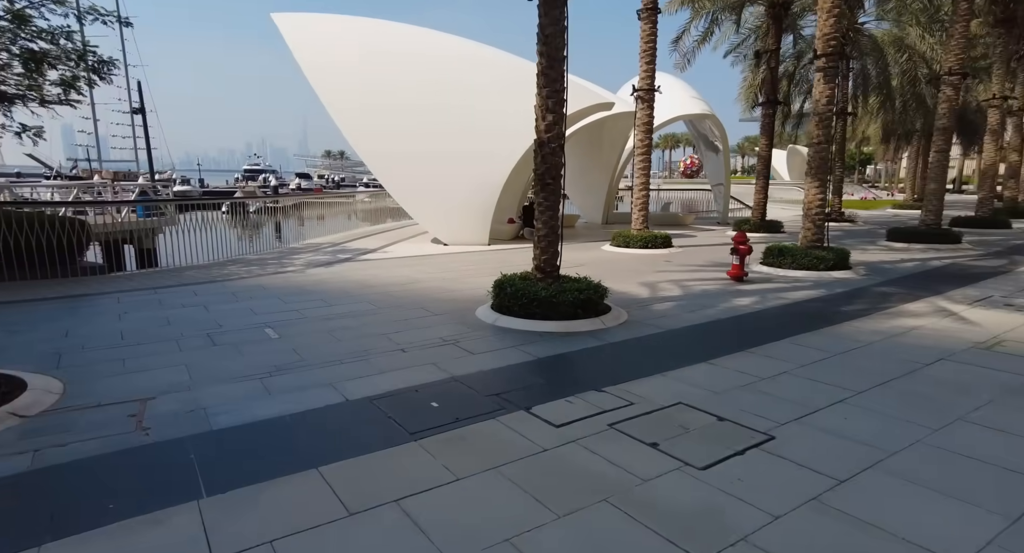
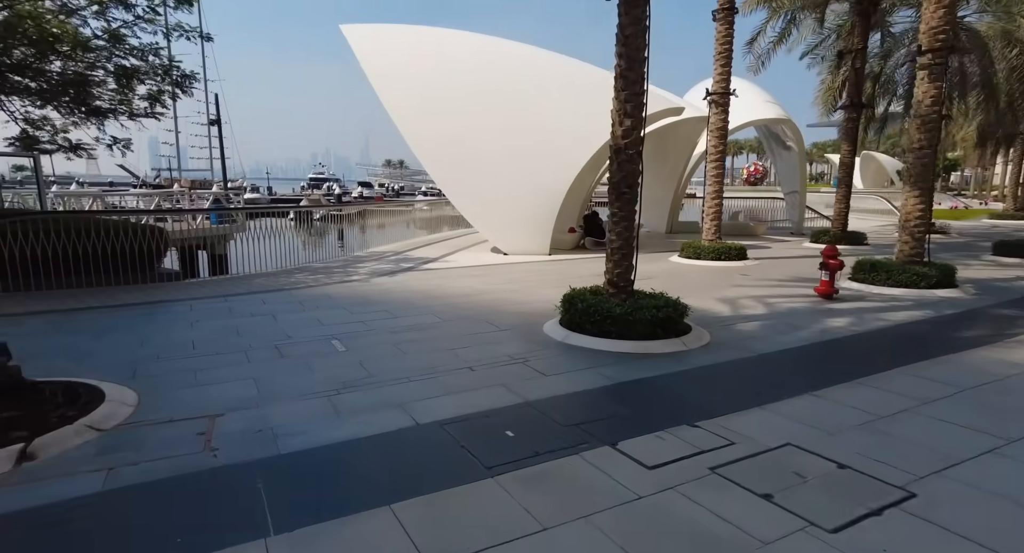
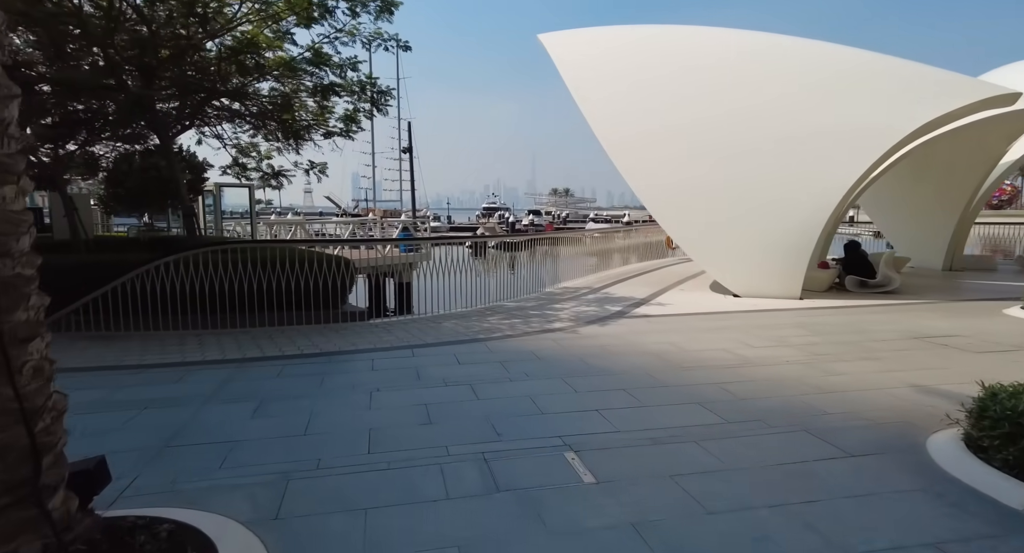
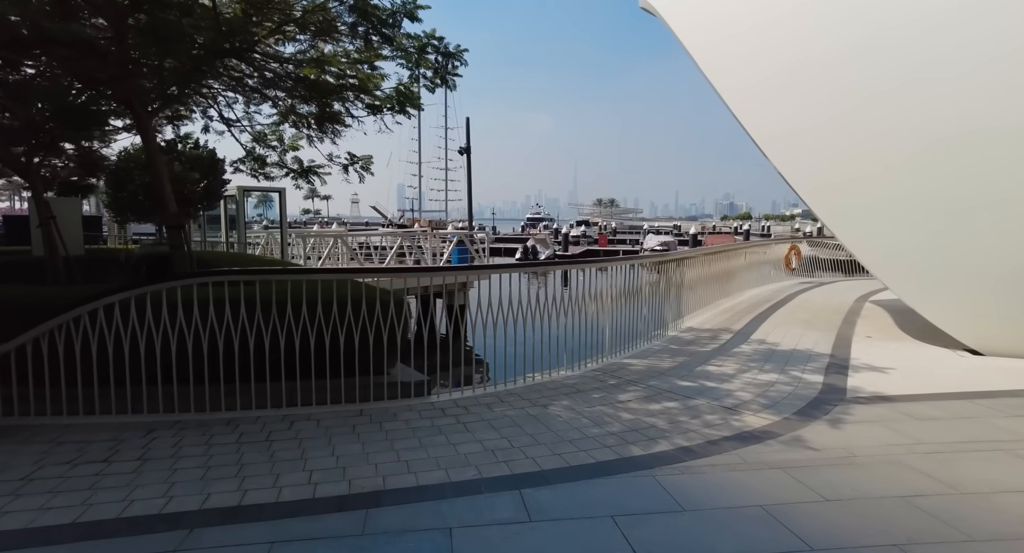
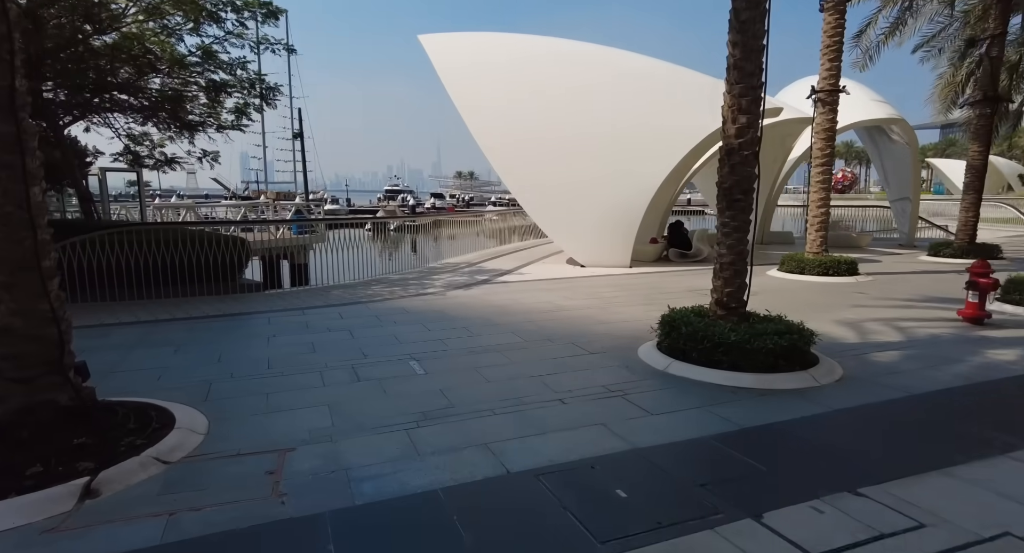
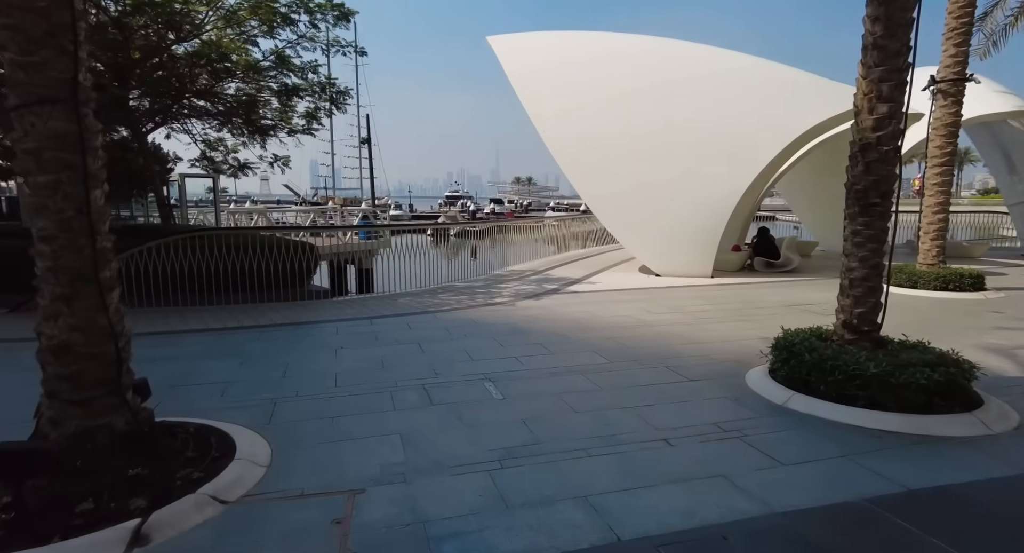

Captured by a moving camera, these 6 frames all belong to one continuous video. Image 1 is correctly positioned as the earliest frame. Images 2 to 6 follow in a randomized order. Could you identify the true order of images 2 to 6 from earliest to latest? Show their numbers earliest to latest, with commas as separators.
2, 5, 6, 3, 4
